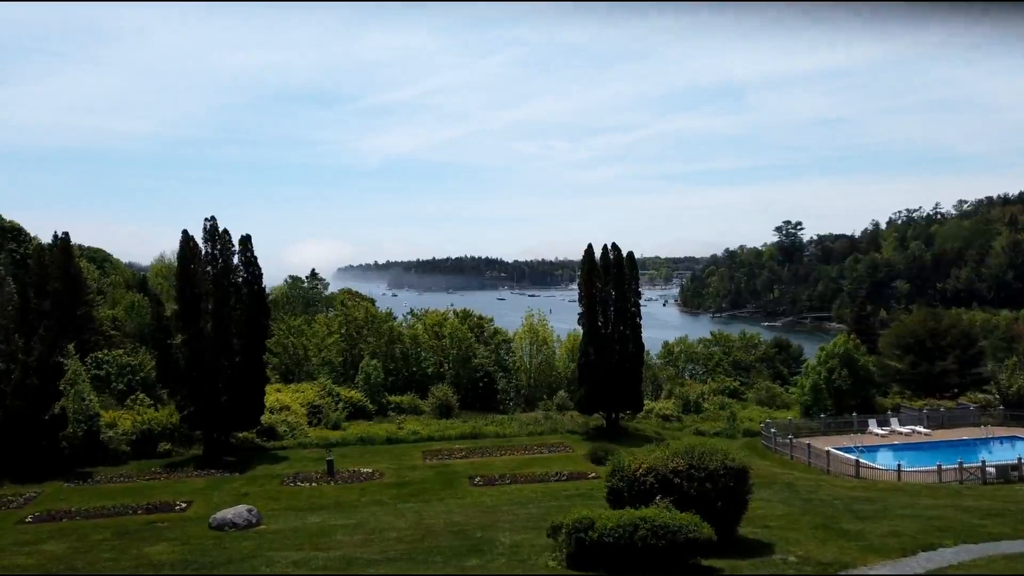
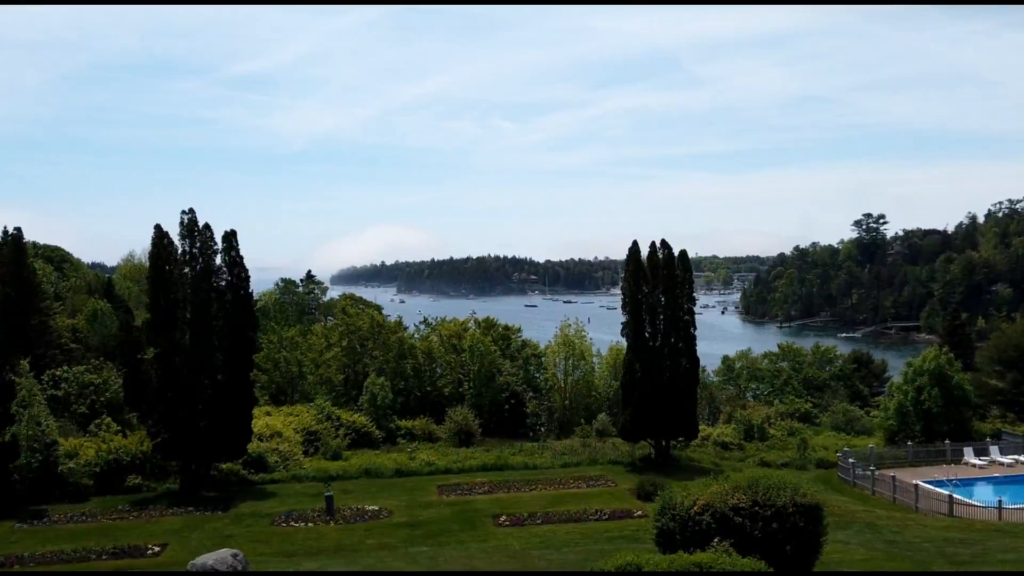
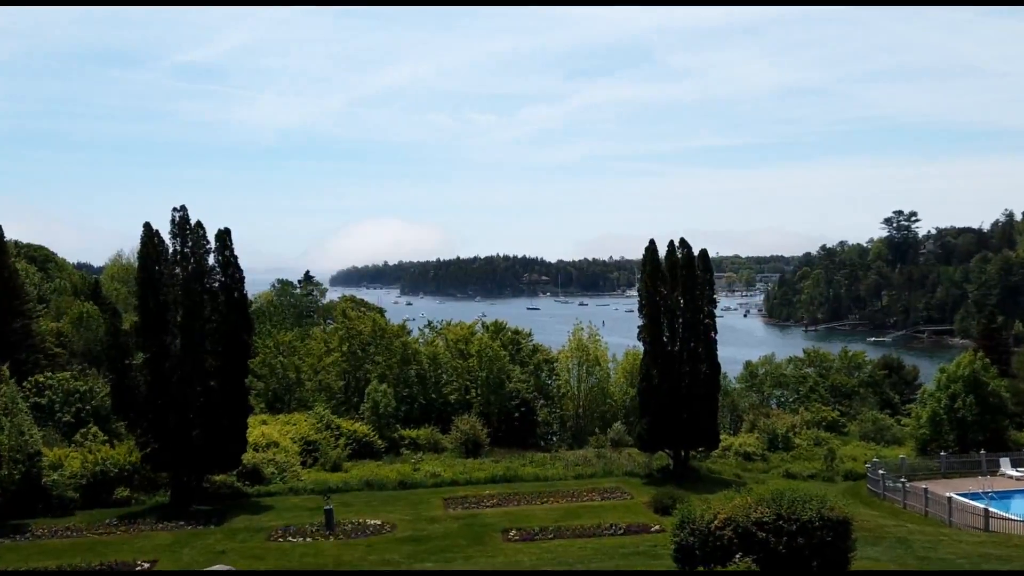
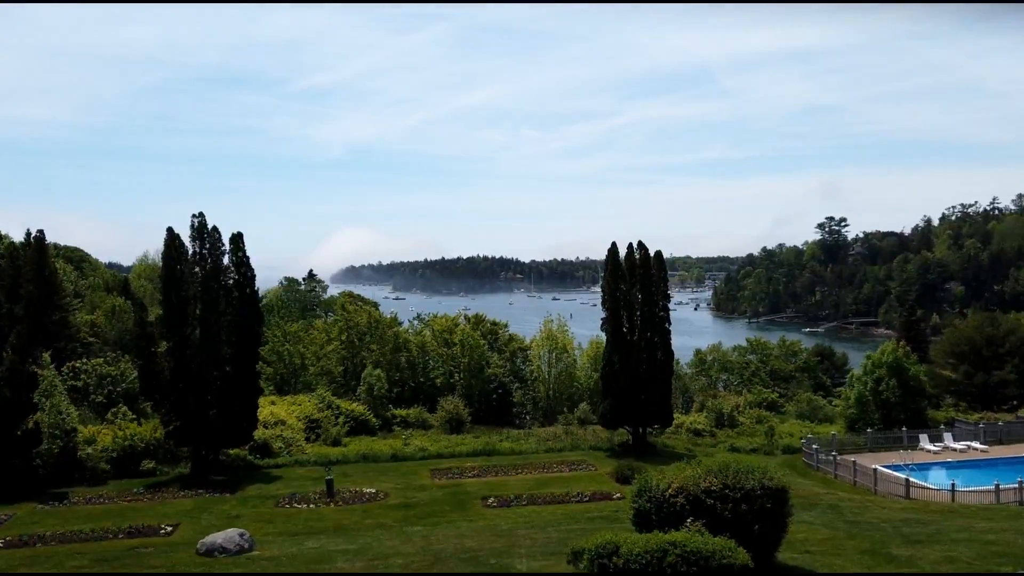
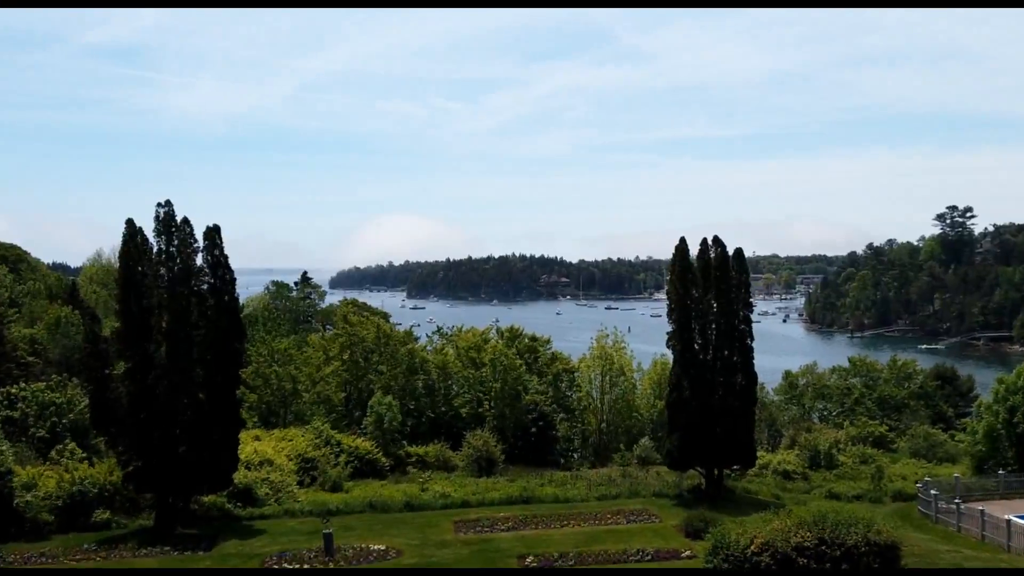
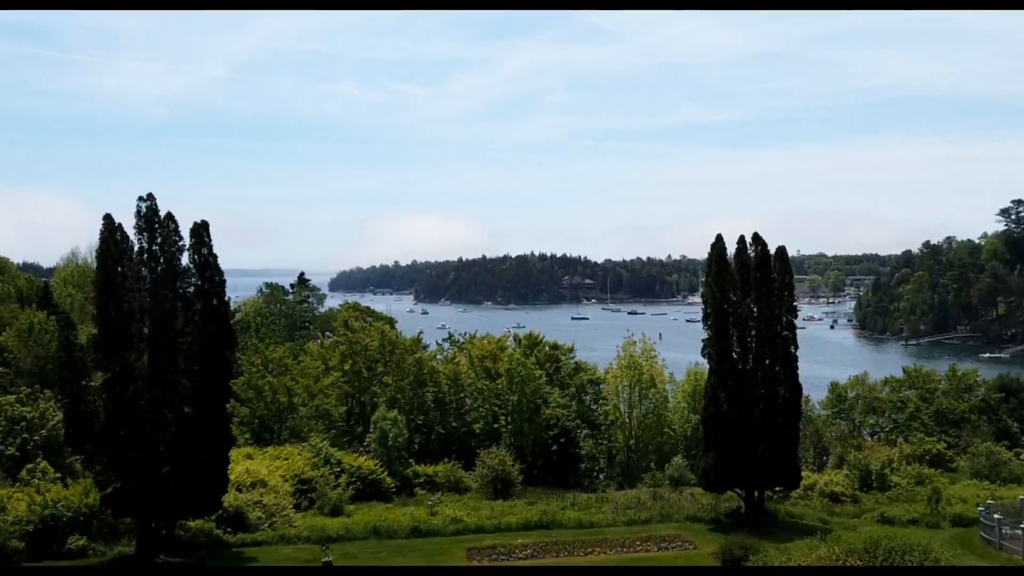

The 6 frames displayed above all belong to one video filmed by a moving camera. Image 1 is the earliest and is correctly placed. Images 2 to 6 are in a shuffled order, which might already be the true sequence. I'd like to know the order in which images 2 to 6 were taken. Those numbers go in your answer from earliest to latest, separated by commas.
4, 2, 3, 5, 6
